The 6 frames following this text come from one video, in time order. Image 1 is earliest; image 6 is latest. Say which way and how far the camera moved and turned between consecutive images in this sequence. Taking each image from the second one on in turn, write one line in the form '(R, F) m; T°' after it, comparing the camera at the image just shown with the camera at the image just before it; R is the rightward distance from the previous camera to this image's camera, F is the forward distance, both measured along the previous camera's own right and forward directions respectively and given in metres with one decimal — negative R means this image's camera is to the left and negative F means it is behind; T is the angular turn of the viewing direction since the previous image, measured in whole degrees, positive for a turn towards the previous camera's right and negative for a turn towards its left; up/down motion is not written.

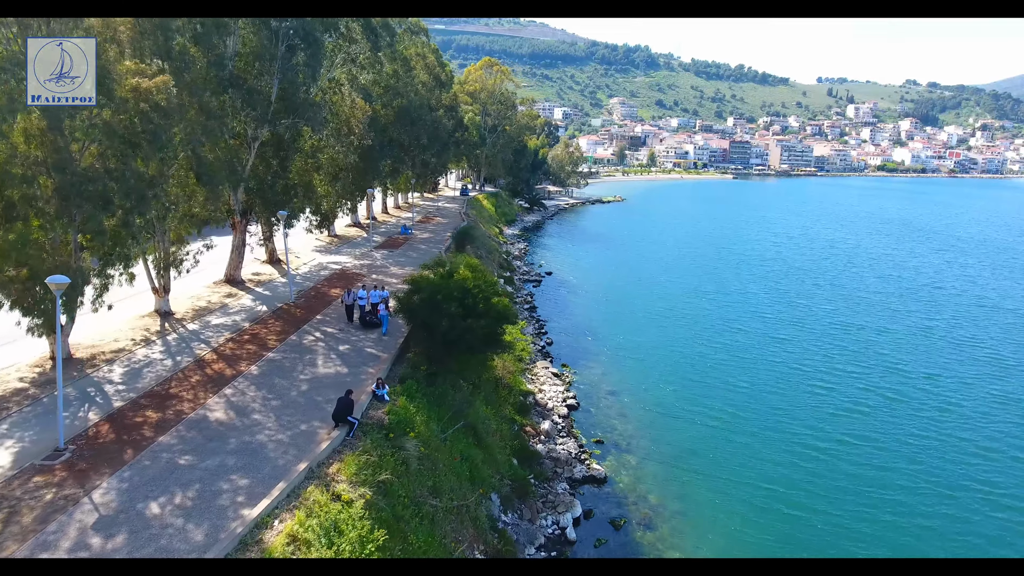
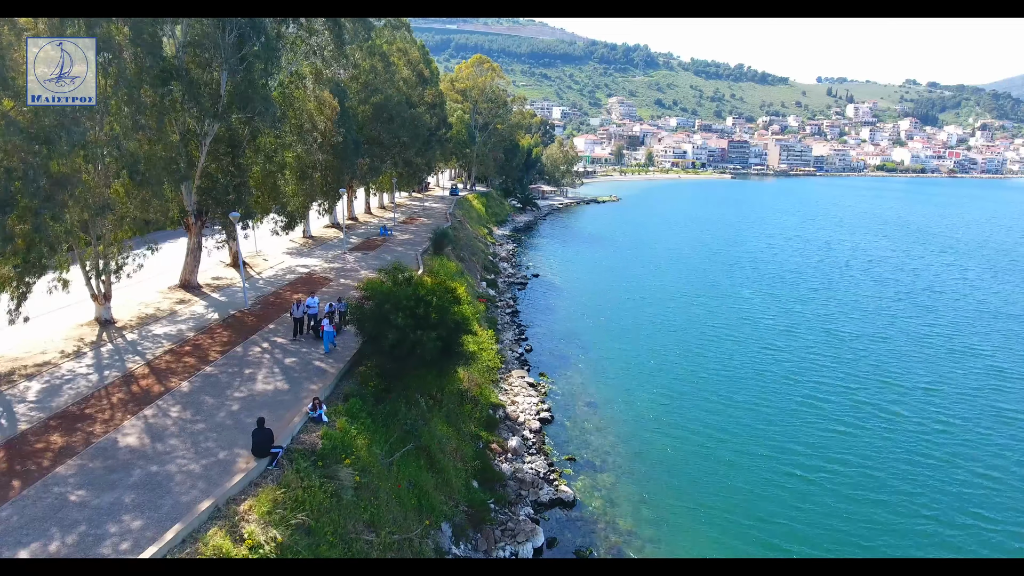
(+1.2, +1.6) m; 0°
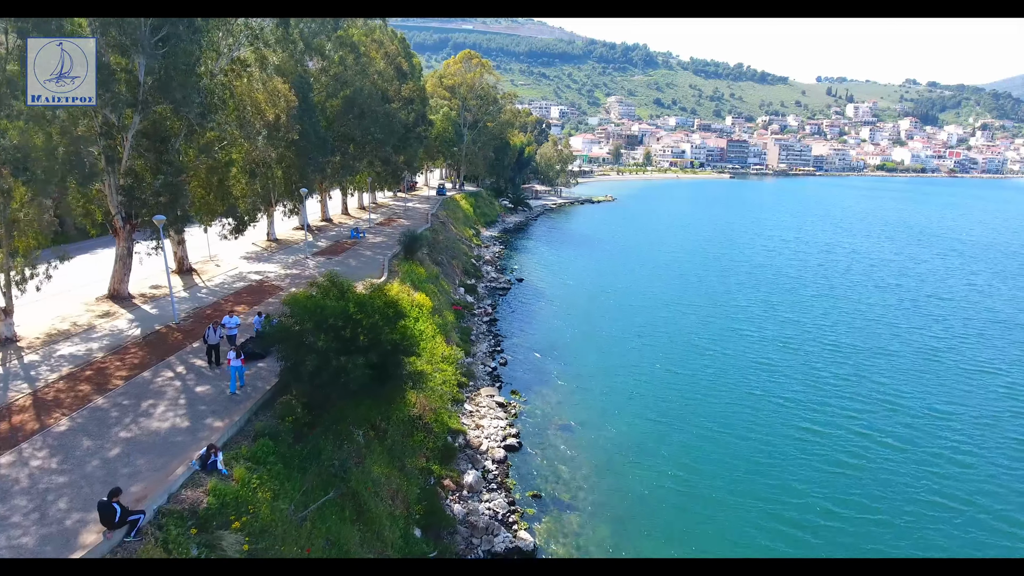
(+1.3, +2.7) m; 0°
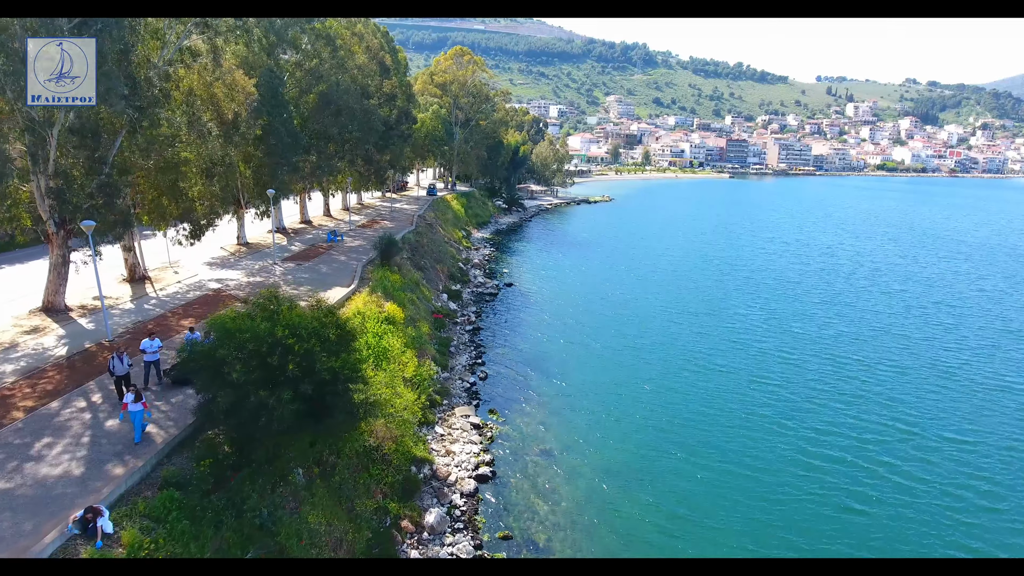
(+0.9, +2.2) m; 0°
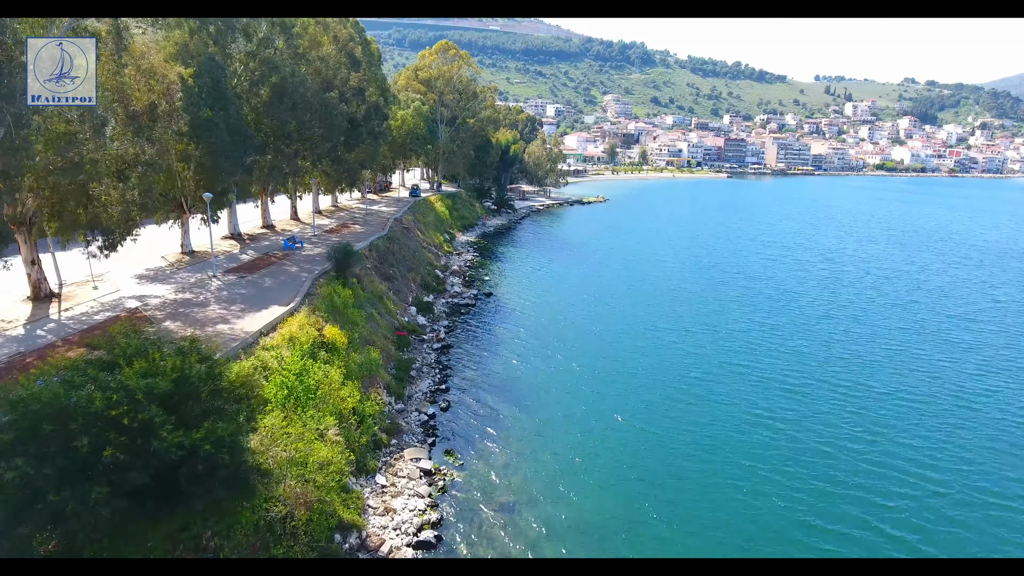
(+1.3, +3.5) m; 0°
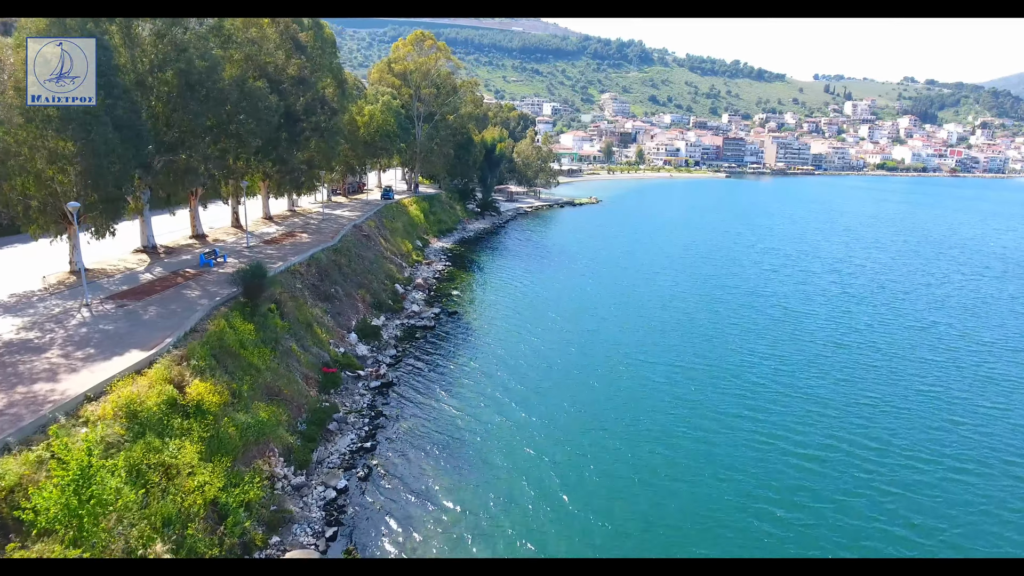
(+1.9, +5.5) m; 0°
